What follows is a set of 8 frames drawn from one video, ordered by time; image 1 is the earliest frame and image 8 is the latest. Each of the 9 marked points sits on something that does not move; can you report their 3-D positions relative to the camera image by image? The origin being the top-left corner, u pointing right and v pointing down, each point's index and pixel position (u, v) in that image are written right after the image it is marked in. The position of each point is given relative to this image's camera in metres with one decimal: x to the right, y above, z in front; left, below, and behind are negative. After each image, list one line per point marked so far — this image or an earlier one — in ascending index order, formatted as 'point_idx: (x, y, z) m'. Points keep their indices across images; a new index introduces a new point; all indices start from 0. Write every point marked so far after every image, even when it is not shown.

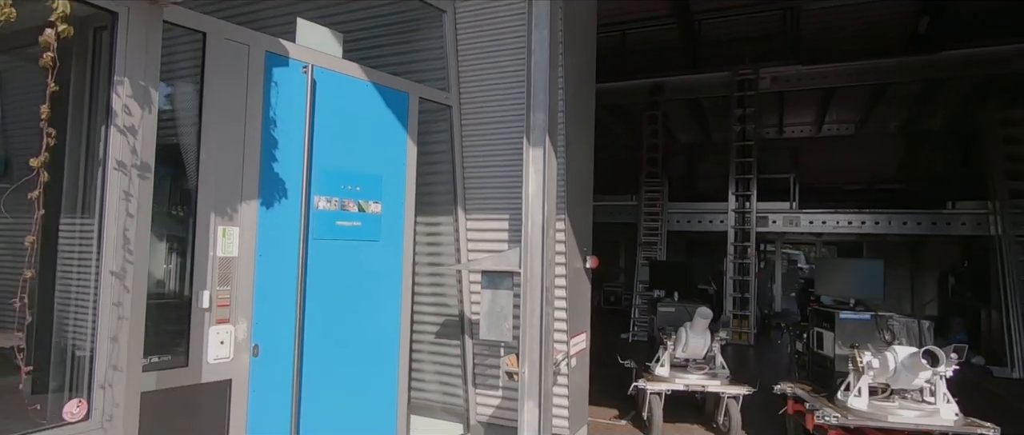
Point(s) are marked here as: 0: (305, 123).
0: (-1.2, +0.5, +3.4) m
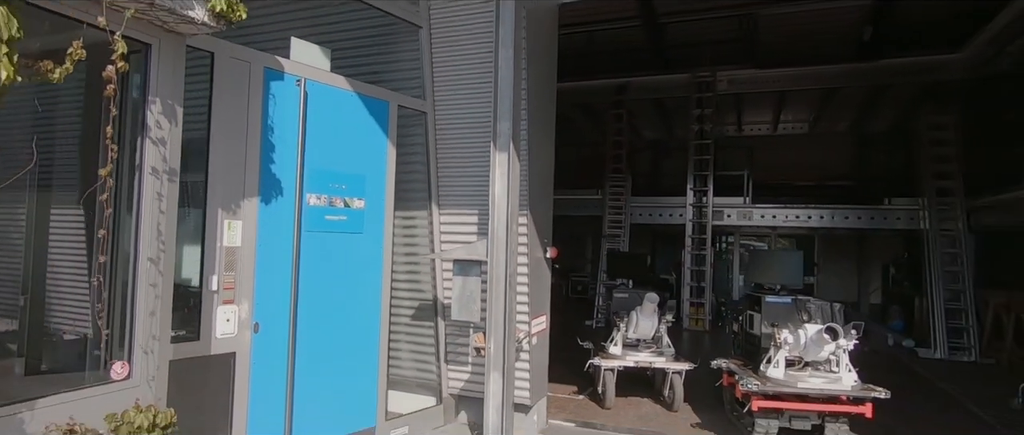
0: (-1.4, +0.6, +3.9) m
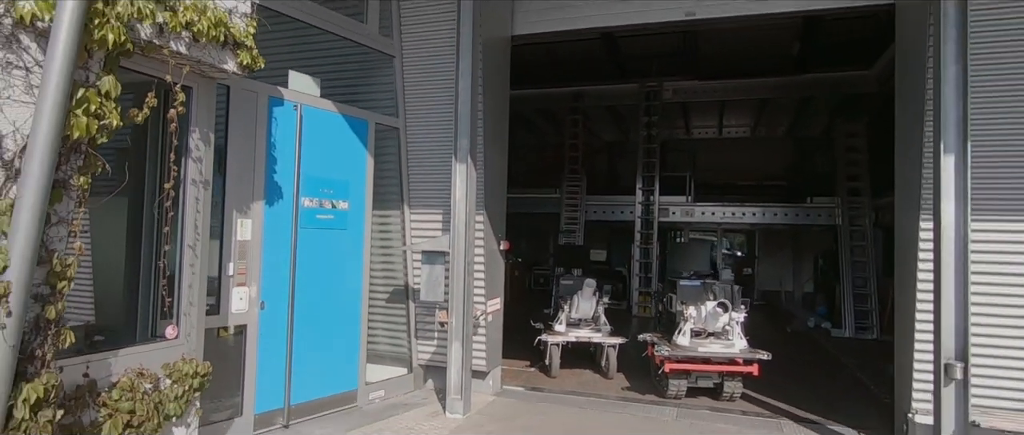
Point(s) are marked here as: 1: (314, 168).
0: (-1.7, +0.6, +4.8) m
1: (-1.6, +0.4, +5.0) m
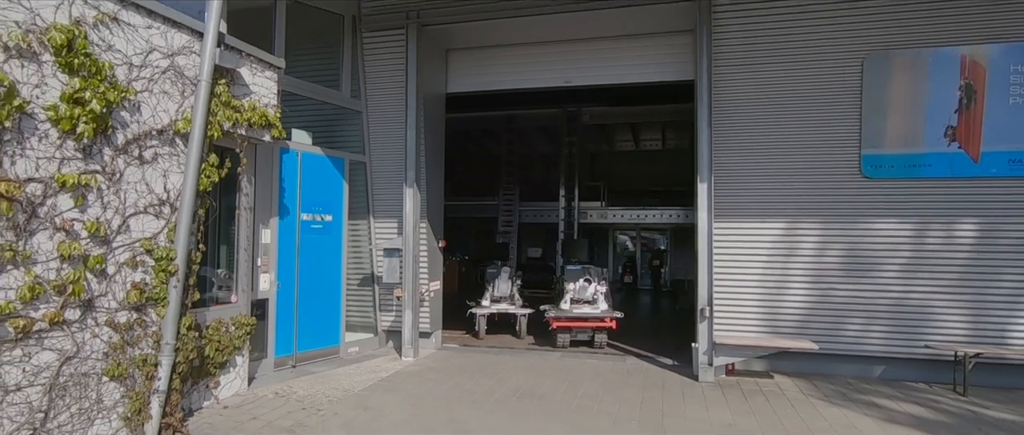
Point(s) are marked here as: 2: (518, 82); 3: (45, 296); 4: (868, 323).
0: (-2.5, +0.5, +7.2) m
1: (-2.5, +0.3, +7.4) m
2: (+0.1, +1.9, +8.7) m
3: (-2.9, -0.5, +3.8) m
4: (+3.9, -1.2, +6.7) m
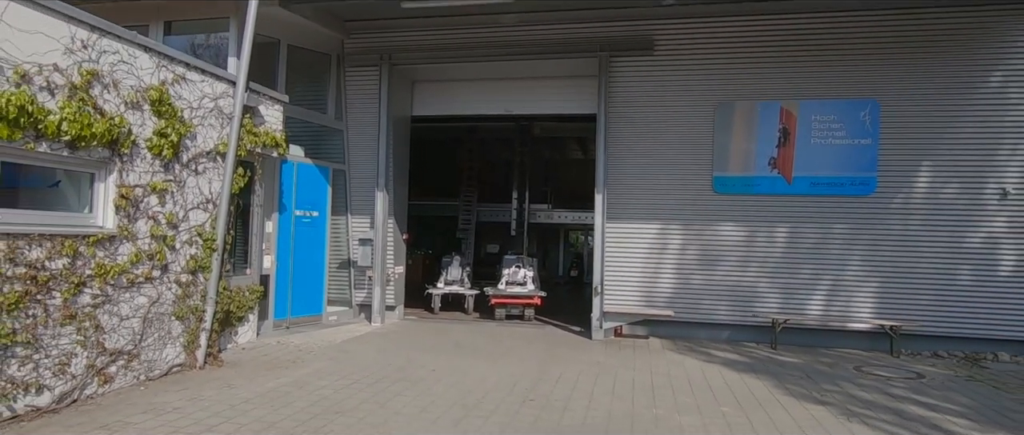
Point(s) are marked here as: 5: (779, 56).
0: (-3.4, +0.5, +9.3) m
1: (-3.3, +0.4, +9.6) m
2: (-0.8, +1.9, +11.0) m
3: (-3.6, -0.4, +6.0) m
4: (+3.0, -1.2, +9.2) m
5: (+4.0, +2.4, +9.1) m
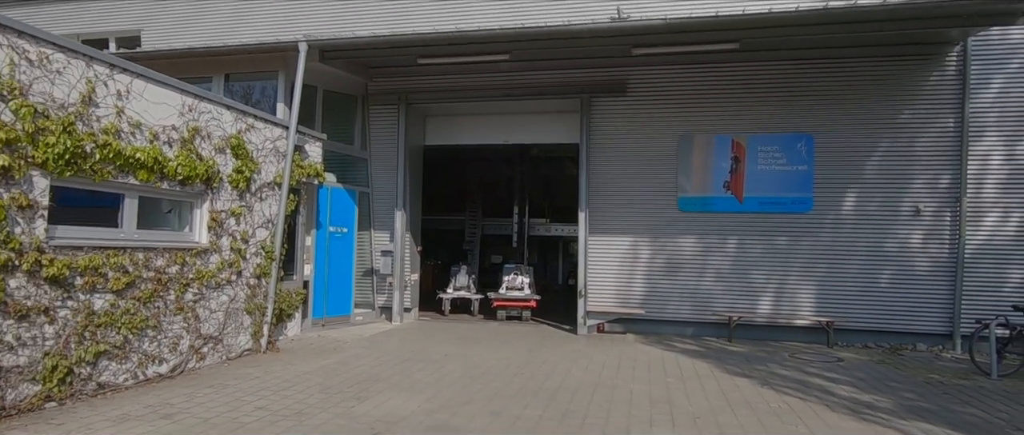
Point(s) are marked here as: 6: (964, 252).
0: (-3.4, +0.2, +11.2) m
1: (-3.3, +0.1, +11.4) m
2: (-0.8, +1.6, +12.8) m
3: (-3.7, -0.6, +7.8) m
4: (+3.0, -1.5, +10.9) m
5: (+3.9, +2.2, +10.9) m
6: (+7.5, -0.6, +10.1) m
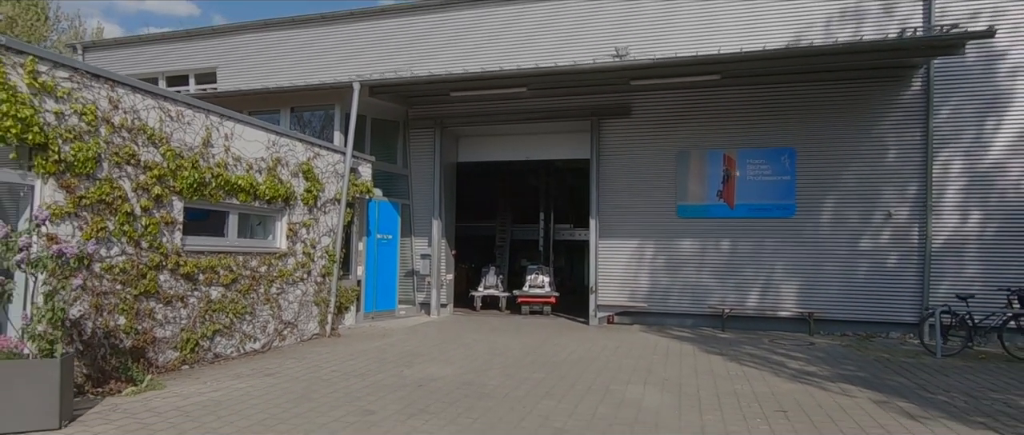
0: (-3.0, 0.0, +13.2) m
1: (-2.9, -0.1, +13.4) m
2: (-0.3, +1.5, +14.7) m
3: (-3.4, -0.8, +9.8) m
4: (+3.4, -1.6, +12.5) m
5: (+4.3, +2.1, +12.5) m
6: (+7.8, -0.6, +11.4) m
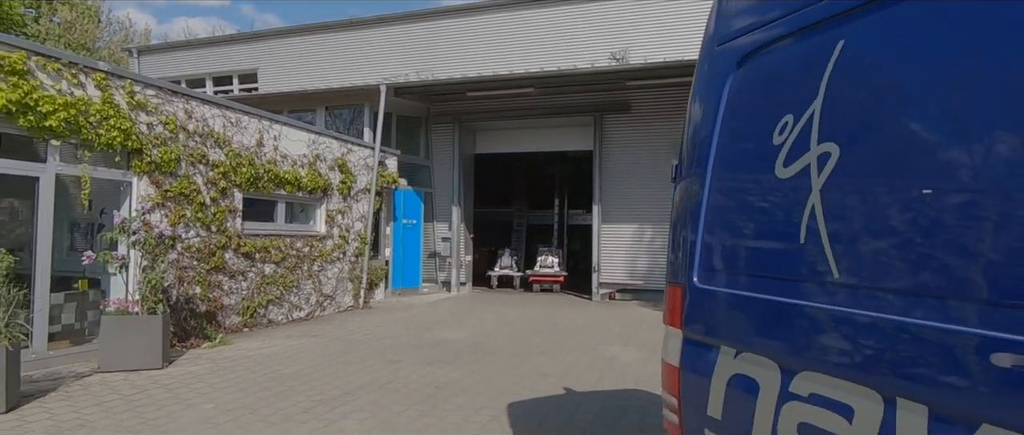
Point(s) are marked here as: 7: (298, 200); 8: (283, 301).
0: (-2.7, +0.4, +14.7) m
1: (-2.6, +0.2, +14.9) m
2: (0.0, +1.8, +16.0) m
3: (-3.3, -0.6, +11.4) m
4: (+3.7, -1.3, +13.8) m
5: (+4.5, +2.4, +13.6) m
6: (+8.0, -0.3, +12.5) m
7: (-3.7, +0.3, +10.5) m
8: (-3.8, -1.4, +10.0) m
